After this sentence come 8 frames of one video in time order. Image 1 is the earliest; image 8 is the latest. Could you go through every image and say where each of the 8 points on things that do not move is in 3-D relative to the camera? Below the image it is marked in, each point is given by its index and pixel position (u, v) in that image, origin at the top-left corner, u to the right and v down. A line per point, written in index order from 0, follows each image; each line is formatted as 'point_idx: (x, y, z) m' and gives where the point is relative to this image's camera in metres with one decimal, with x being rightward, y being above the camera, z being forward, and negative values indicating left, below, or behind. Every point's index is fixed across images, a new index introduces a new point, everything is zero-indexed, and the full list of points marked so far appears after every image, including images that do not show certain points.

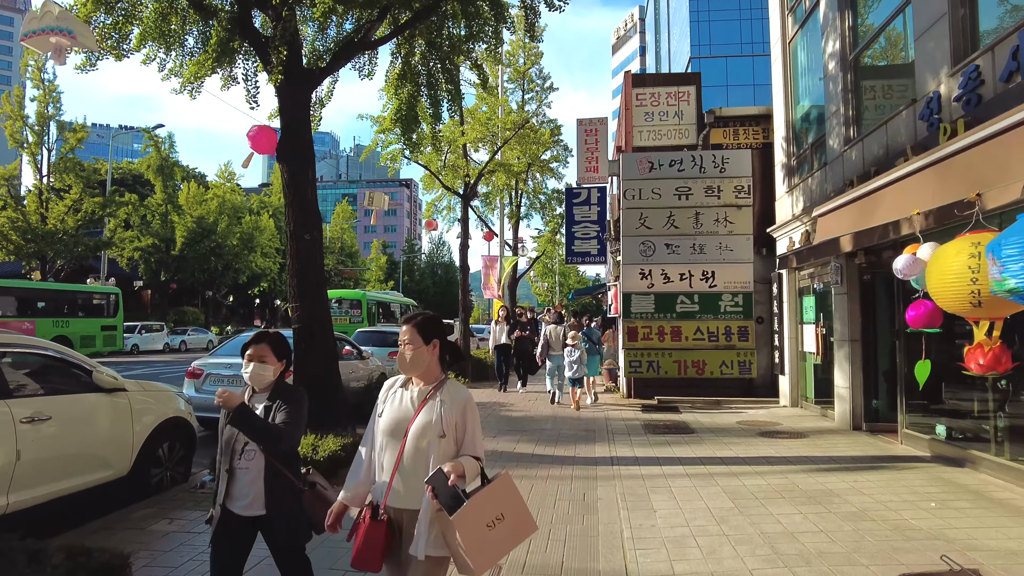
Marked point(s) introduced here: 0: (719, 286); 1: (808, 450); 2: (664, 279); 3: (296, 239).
0: (+3.7, 0.0, +12.0) m
1: (+3.2, -1.8, +7.3) m
2: (+2.8, +0.2, +12.0) m
3: (-2.5, +0.6, +7.8) m
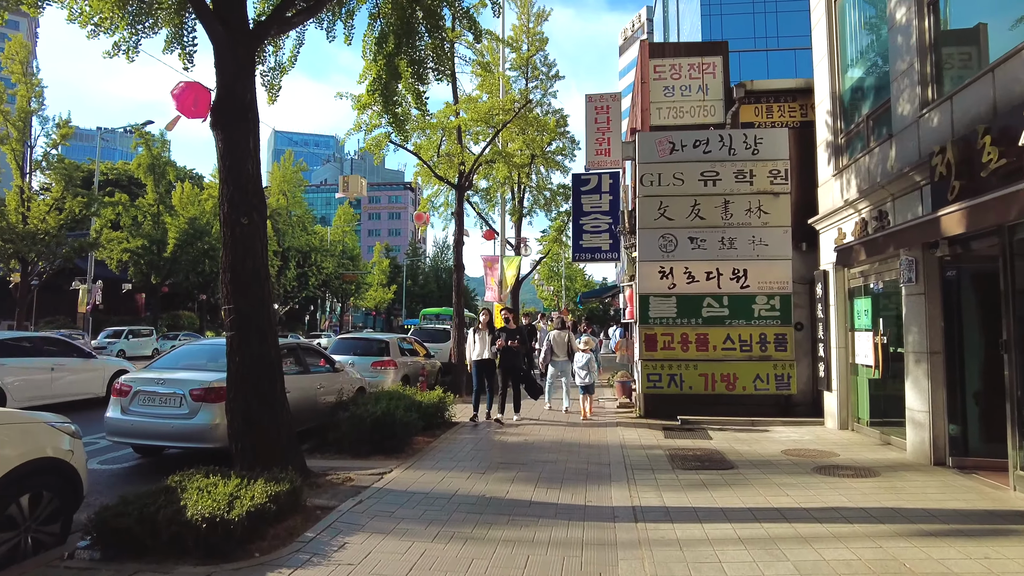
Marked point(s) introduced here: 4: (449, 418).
0: (+3.7, 0.0, +10.3) m
1: (+3.2, -1.7, +5.6) m
2: (+2.7, +0.2, +10.3) m
3: (-2.6, +0.6, +6.2) m
4: (-0.9, -1.9, +9.5) m
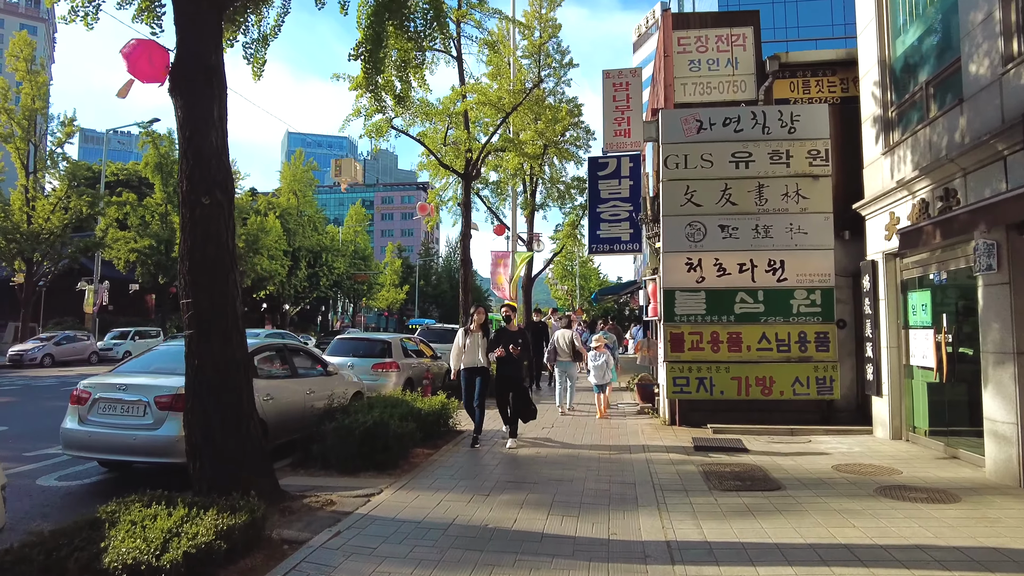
0: (+3.8, +0.1, +9.2) m
1: (+3.2, -1.6, +4.5) m
2: (+2.9, +0.2, +9.3) m
3: (-2.5, +0.7, +5.3) m
4: (-0.8, -1.8, +8.6) m
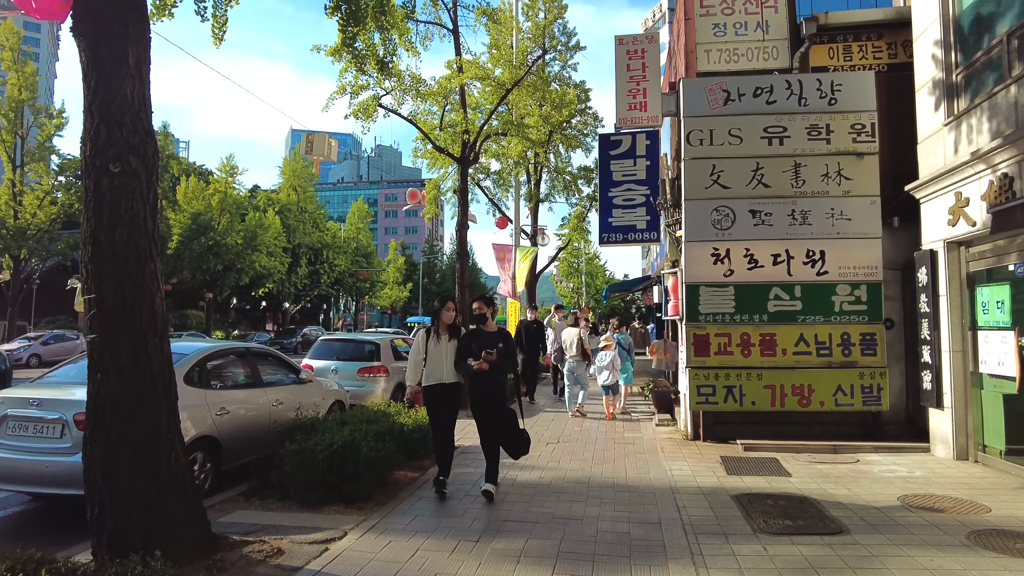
0: (+3.8, +0.2, +8.0) m
1: (+3.2, -1.6, +3.3) m
2: (+2.9, +0.3, +8.1) m
3: (-2.6, +0.7, +4.1) m
4: (-0.8, -1.7, +7.4) m
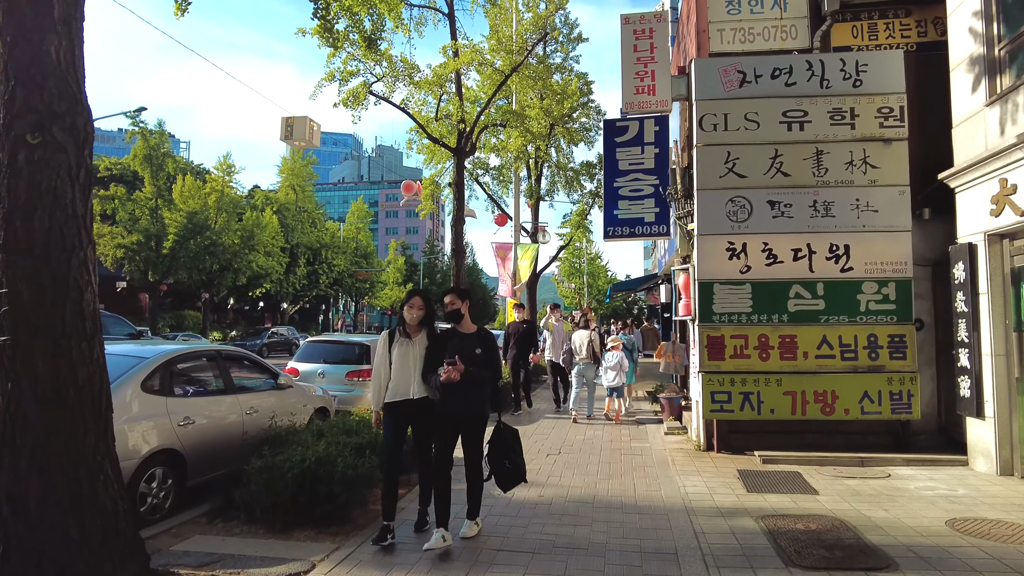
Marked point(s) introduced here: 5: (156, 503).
0: (+3.8, +0.2, +7.4) m
1: (+3.1, -1.6, +2.7) m
2: (+2.8, +0.3, +7.5) m
3: (-2.6, +0.7, +3.5) m
4: (-0.8, -1.7, +6.8) m
5: (-2.9, -1.7, +5.4) m
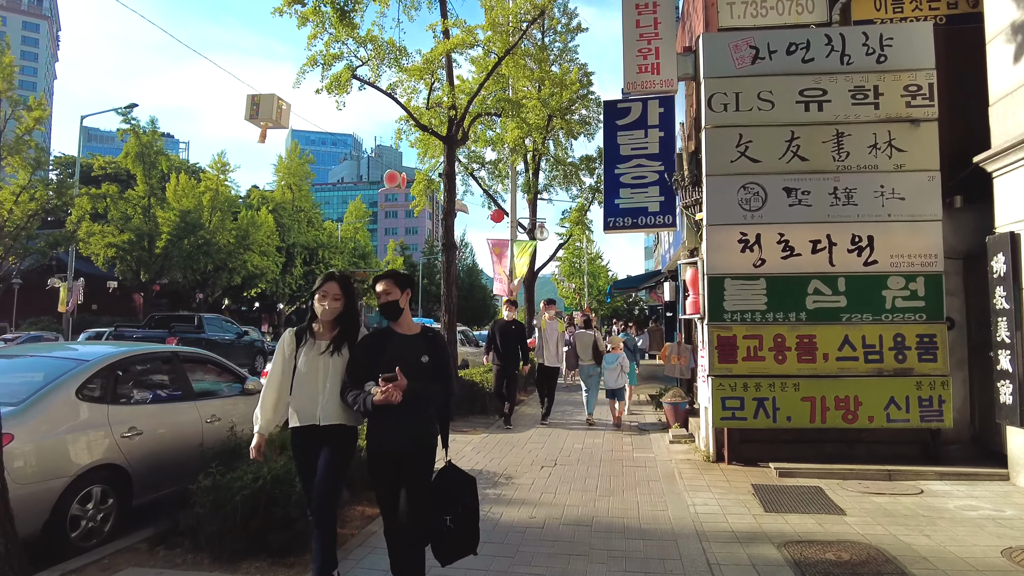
0: (+3.7, +0.3, +6.7) m
1: (+3.0, -1.5, +2.0) m
2: (+2.8, +0.4, +6.8) m
3: (-2.7, +0.8, +2.8) m
4: (-0.9, -1.6, +6.1) m
5: (-3.0, -1.7, +4.7) m
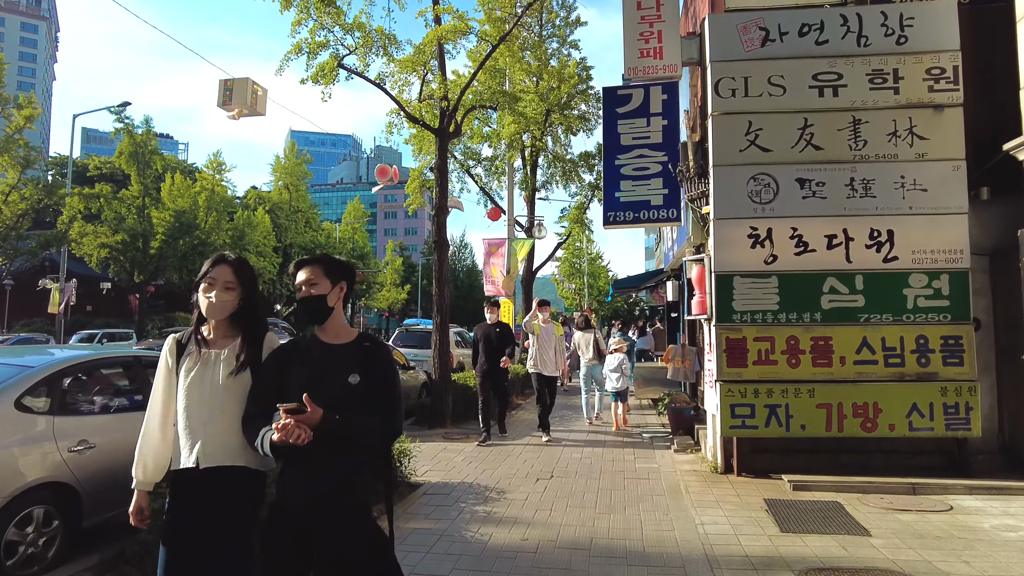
0: (+3.6, +0.3, +6.2) m
1: (+3.0, -1.5, +1.5) m
2: (+2.7, +0.4, +6.3) m
3: (-2.8, +0.8, +2.3) m
4: (-1.0, -1.6, +5.6) m
5: (-3.0, -1.7, +4.2) m
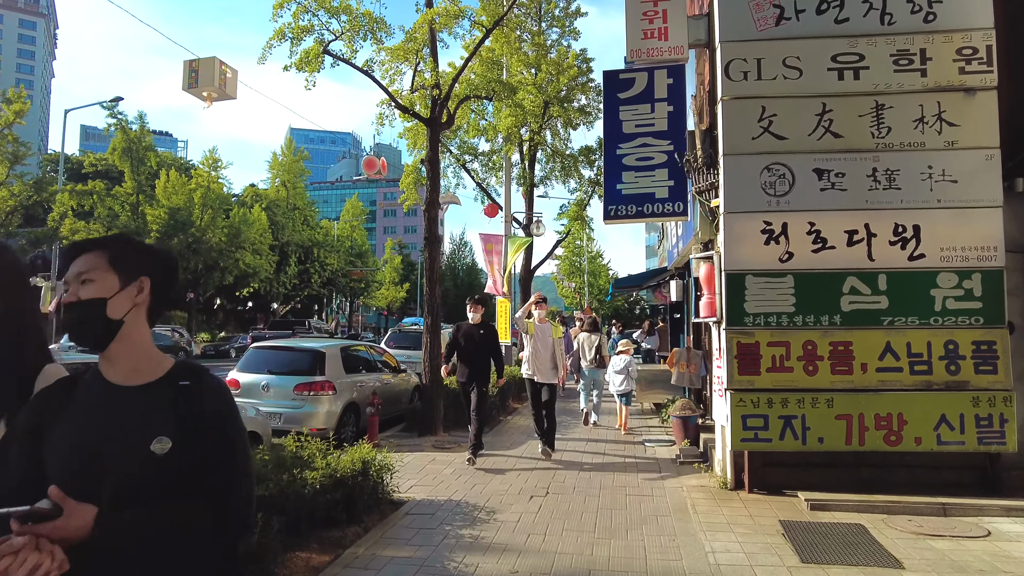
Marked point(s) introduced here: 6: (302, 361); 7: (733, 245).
0: (+3.5, +0.3, +5.7) m
1: (+2.9, -1.5, +1.0) m
2: (+2.6, +0.4, +5.8) m
3: (-2.9, +0.8, +1.8) m
4: (-1.0, -1.6, +5.1) m
5: (-3.1, -1.7, +3.7) m
6: (-2.7, -1.0, +8.7) m
7: (+2.0, +0.4, +5.9) m
